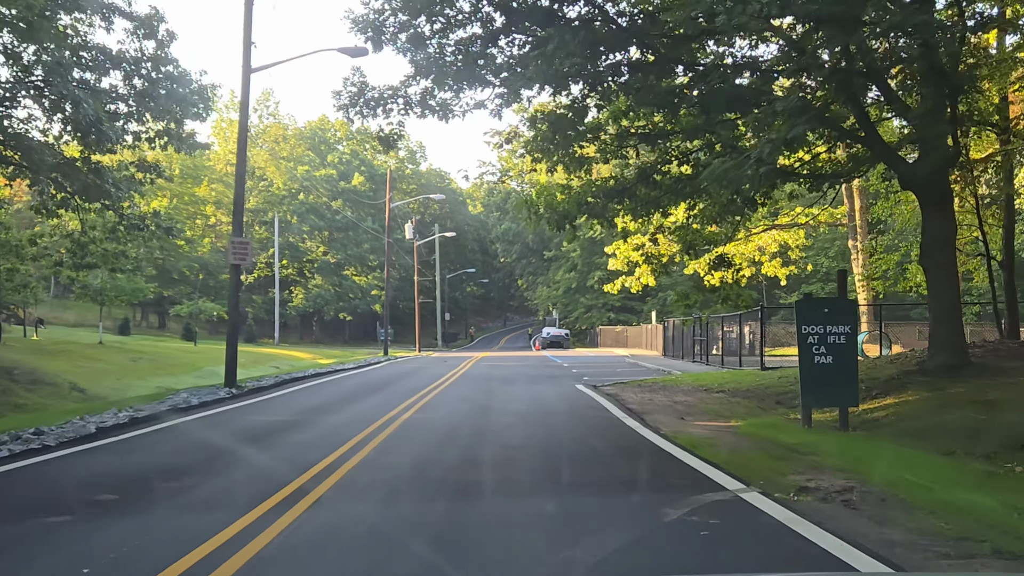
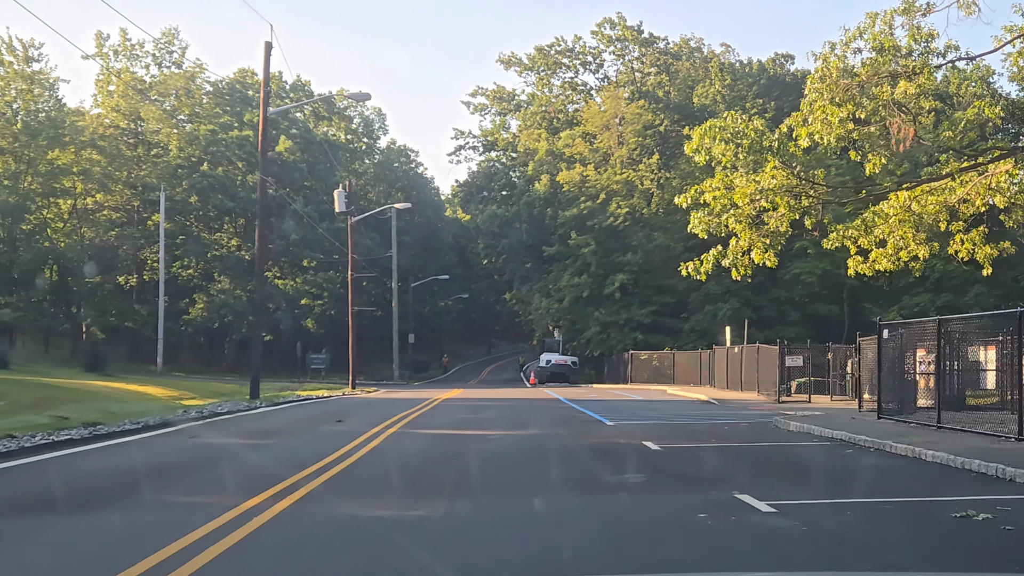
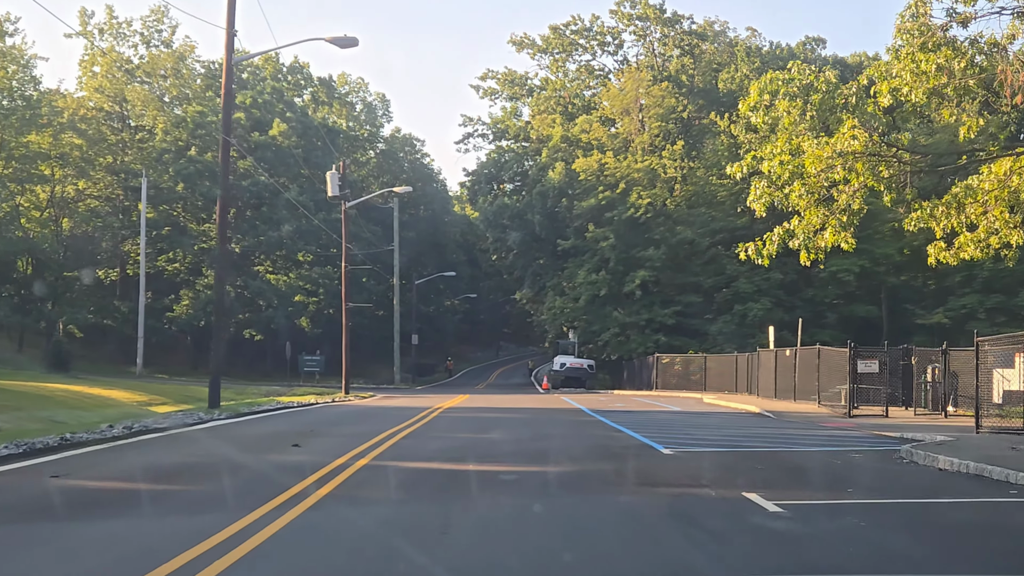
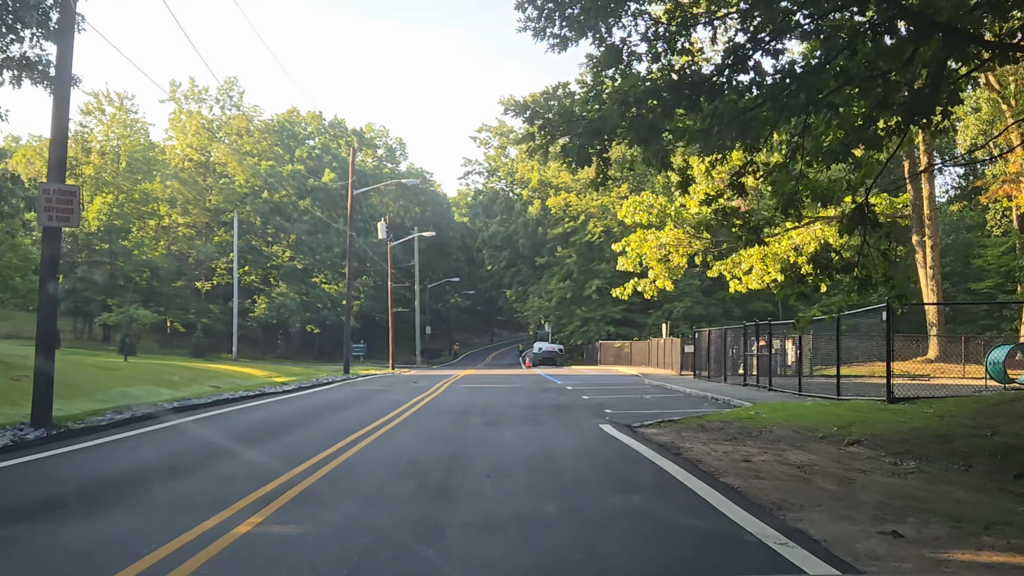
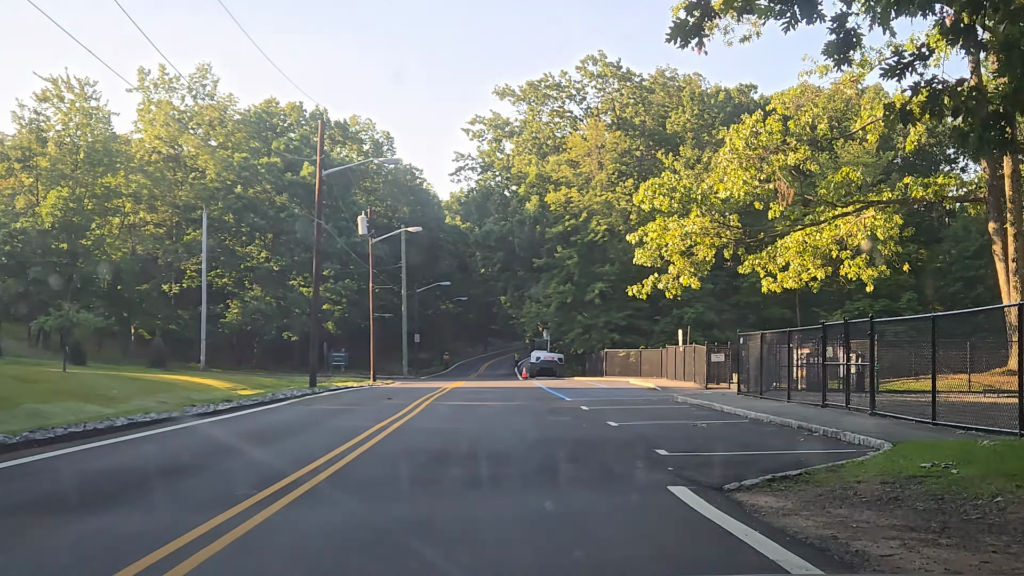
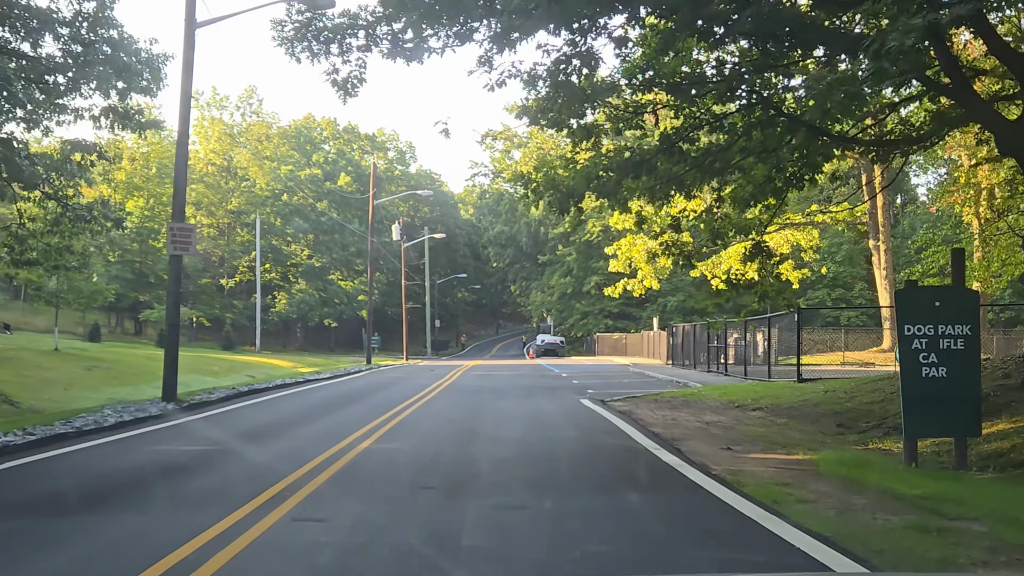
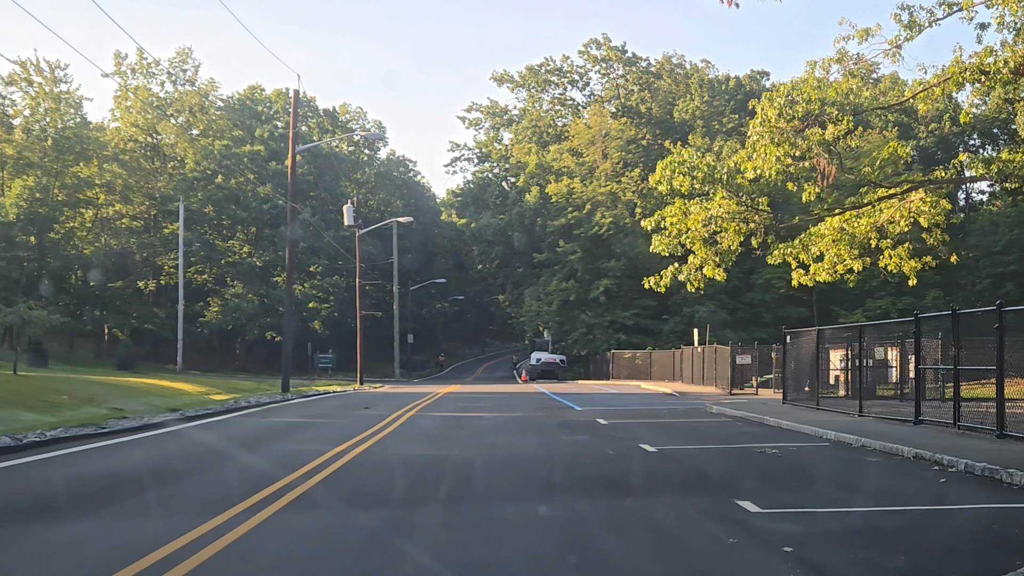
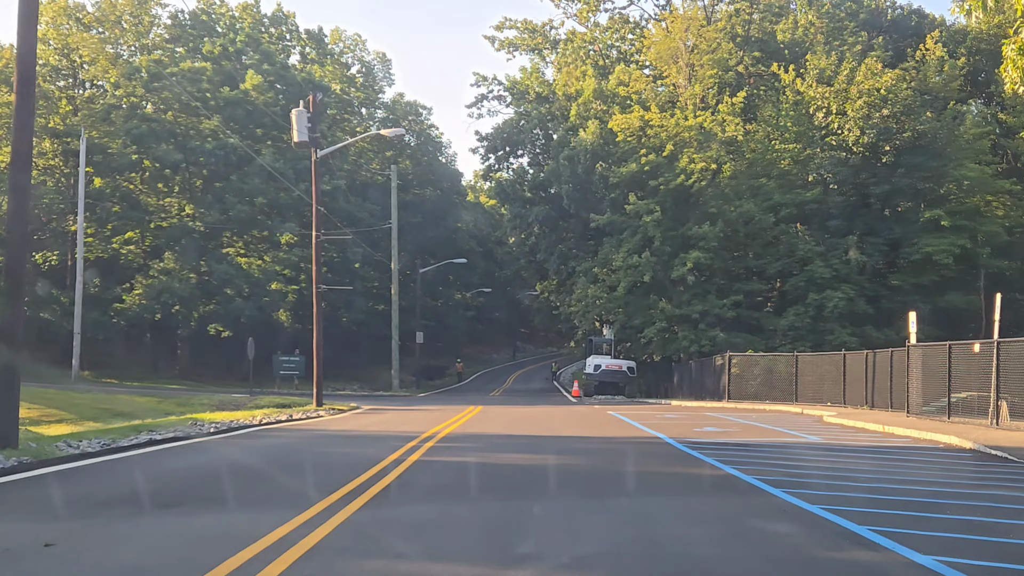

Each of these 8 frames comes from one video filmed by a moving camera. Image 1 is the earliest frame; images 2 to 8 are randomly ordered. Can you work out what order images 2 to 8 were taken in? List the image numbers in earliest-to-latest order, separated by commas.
6, 4, 5, 7, 2, 3, 8
